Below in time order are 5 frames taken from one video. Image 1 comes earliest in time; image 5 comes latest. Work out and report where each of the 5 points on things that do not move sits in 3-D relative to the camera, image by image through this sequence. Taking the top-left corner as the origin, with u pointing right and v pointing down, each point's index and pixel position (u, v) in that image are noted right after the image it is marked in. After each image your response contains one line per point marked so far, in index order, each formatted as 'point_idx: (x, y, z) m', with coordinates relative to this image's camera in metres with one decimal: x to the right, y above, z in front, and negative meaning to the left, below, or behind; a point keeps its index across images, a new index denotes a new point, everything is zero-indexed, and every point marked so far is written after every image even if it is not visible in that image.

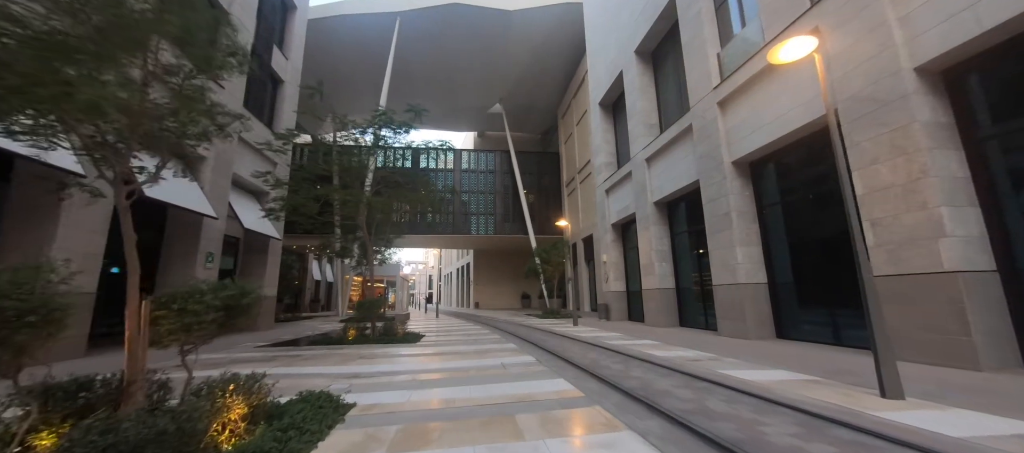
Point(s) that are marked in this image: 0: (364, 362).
0: (-3.1, -2.8, +7.5) m
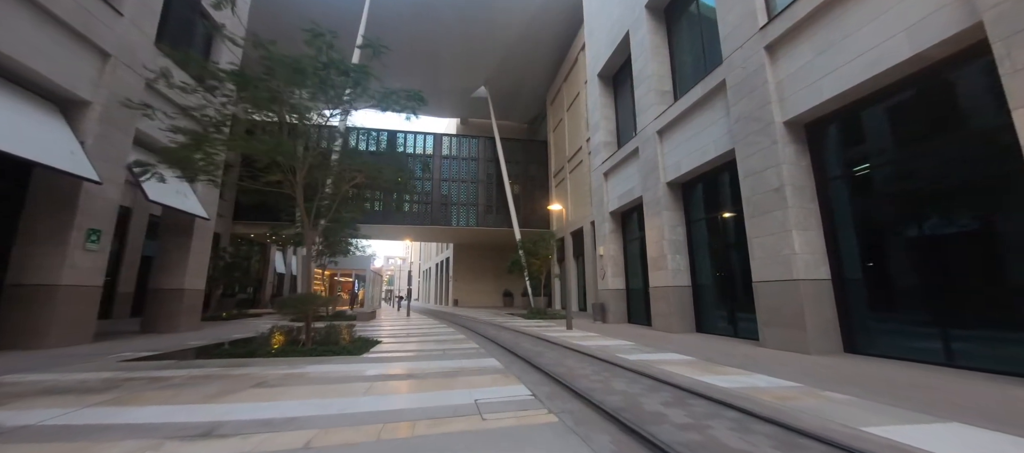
0: (-3.3, -2.2, +4.7) m
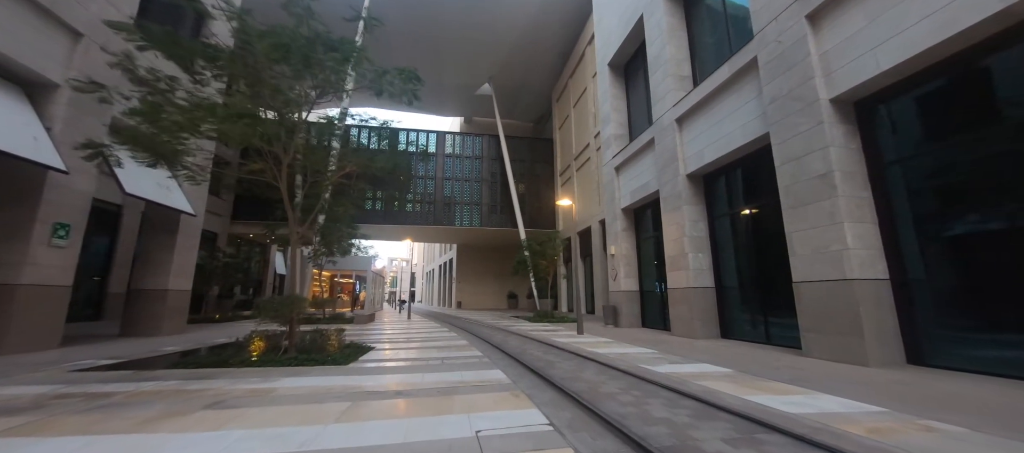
0: (-3.2, -2.0, +3.7) m
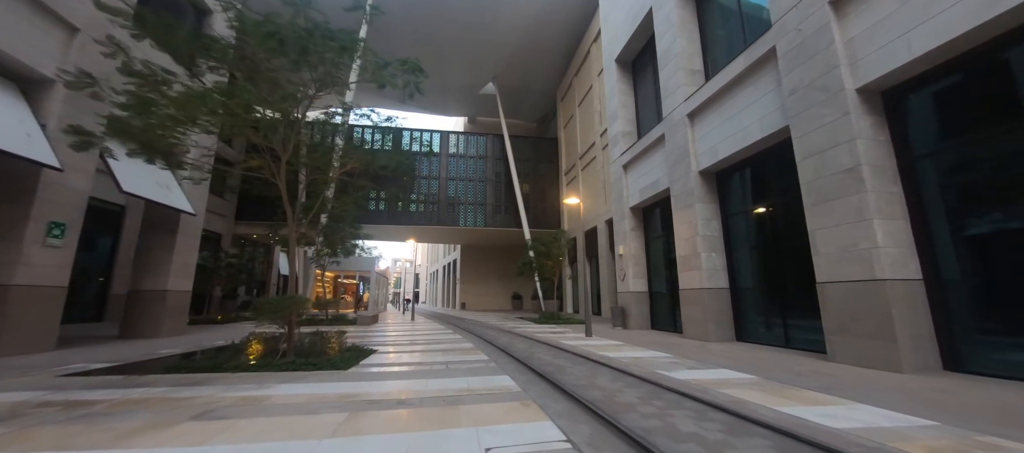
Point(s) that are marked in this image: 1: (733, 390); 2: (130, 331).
0: (-3.1, -2.0, +3.4) m
1: (+3.0, -2.2, +4.9) m
2: (-12.1, -3.3, +11.4) m
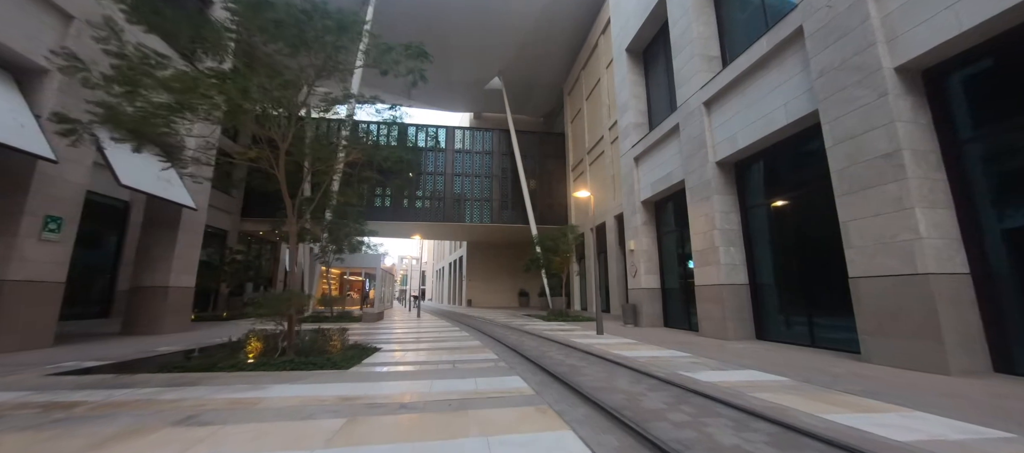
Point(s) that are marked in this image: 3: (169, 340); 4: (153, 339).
0: (-3.0, -1.8, +3.1) m
1: (+3.1, -2.1, +4.4) m
2: (-11.8, -3.2, +11.3) m
3: (-9.2, -3.0, +9.7) m
4: (-9.9, -3.1, +10.0) m
